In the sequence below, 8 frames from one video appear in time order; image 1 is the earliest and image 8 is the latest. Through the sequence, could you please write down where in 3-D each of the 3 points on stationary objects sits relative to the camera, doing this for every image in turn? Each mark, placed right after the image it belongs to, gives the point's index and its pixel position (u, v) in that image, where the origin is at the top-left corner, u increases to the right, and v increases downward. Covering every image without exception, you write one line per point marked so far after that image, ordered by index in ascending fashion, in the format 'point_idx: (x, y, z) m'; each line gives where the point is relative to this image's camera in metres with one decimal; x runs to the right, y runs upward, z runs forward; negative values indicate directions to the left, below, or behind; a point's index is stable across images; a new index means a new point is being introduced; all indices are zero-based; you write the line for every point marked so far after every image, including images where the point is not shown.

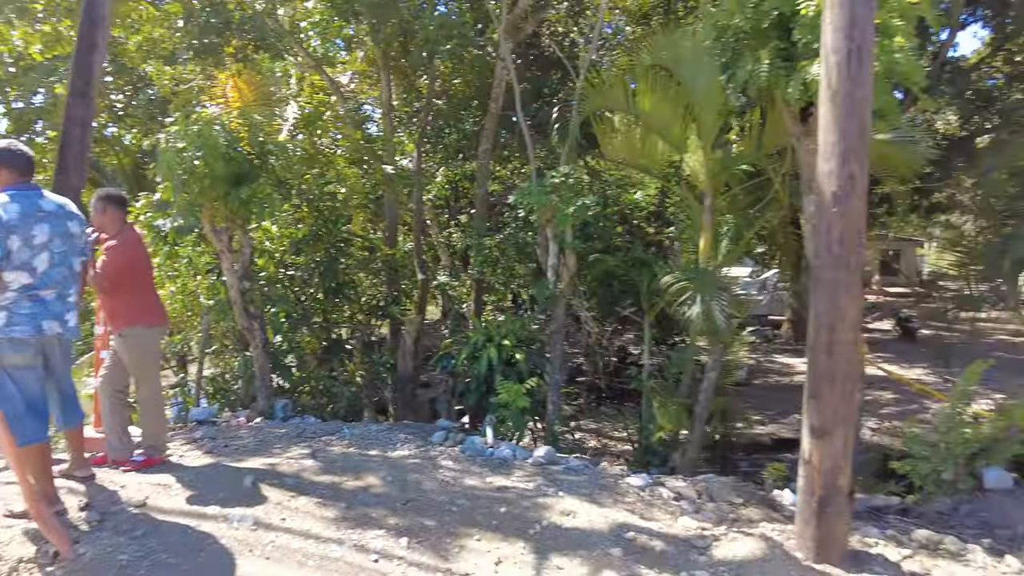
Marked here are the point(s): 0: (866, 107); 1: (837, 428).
0: (+1.6, +0.8, +3.1) m
1: (+1.6, -0.7, +3.2) m
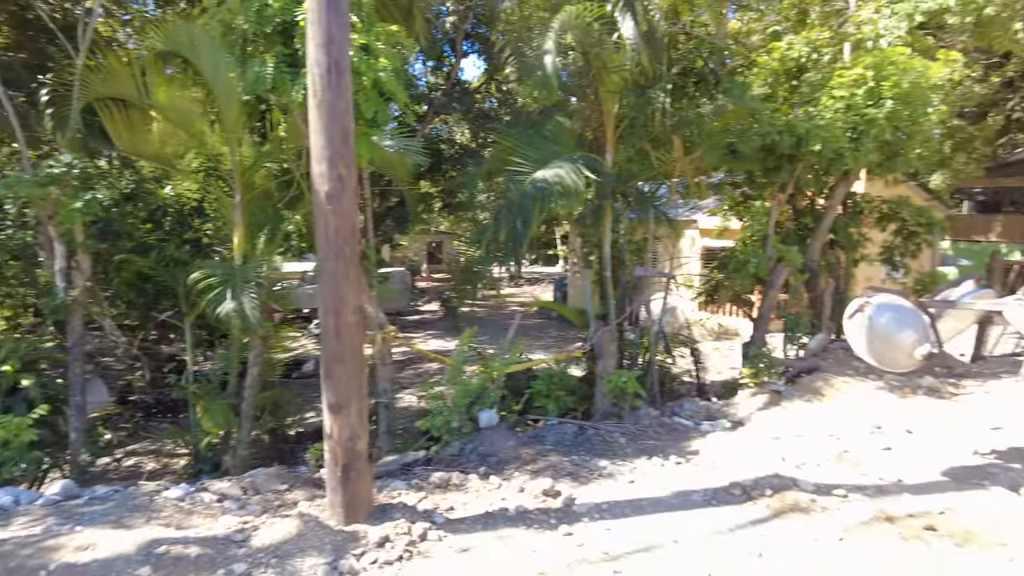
0: (-0.9, +0.9, +3.5) m
1: (-0.9, -0.6, +3.7) m
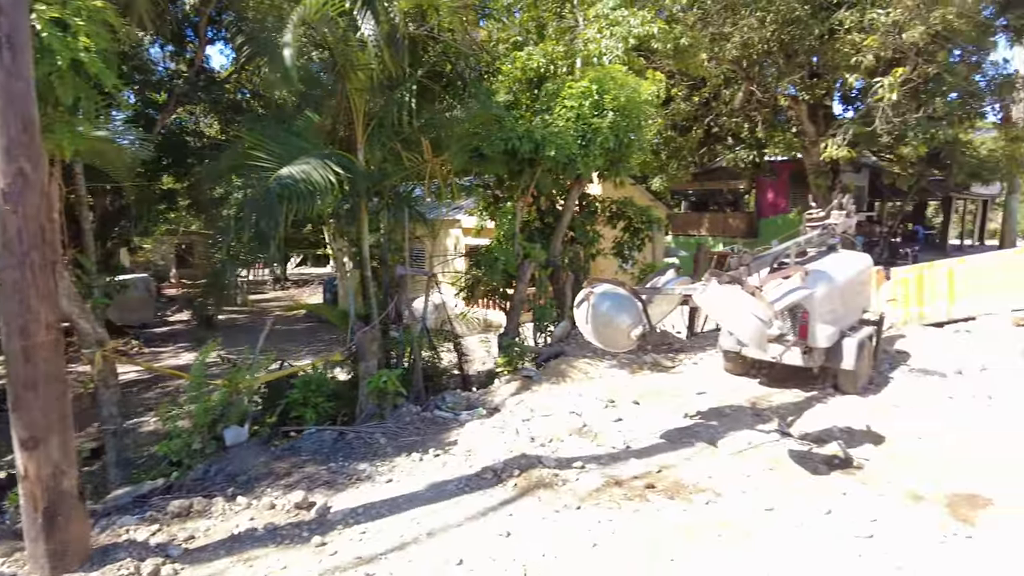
0: (-2.2, +0.8, +3.0) m
1: (-2.2, -0.7, +3.2) m
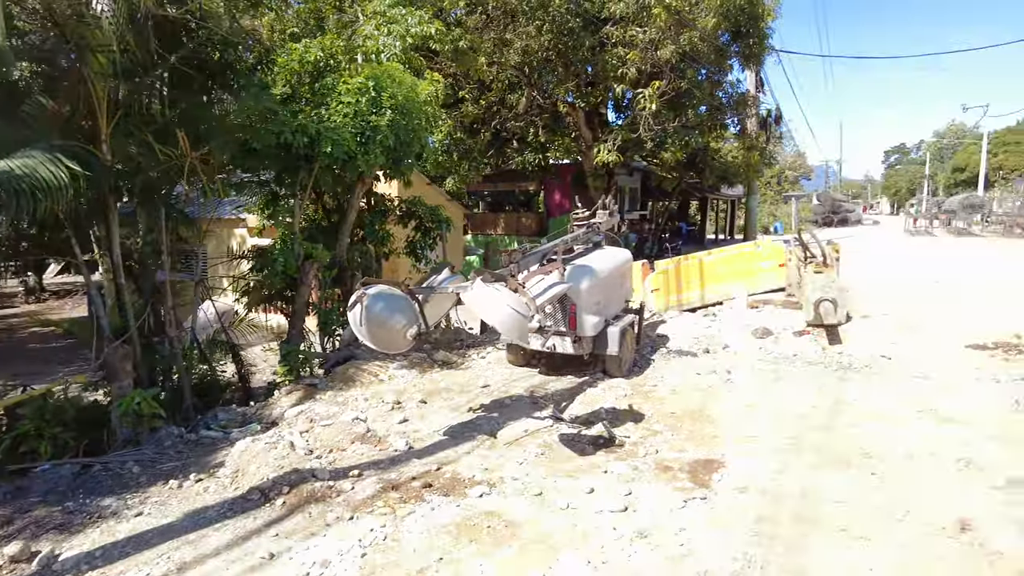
0: (-3.2, +0.7, +2.2) m
1: (-3.1, -0.8, +2.3) m
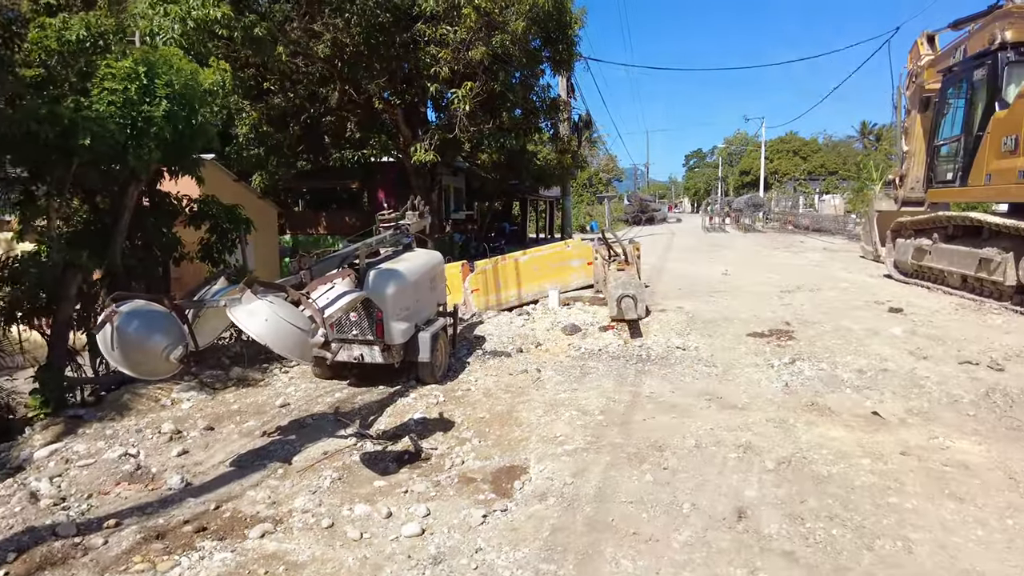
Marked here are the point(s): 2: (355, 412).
0: (-3.8, +0.6, +1.1) m
1: (-3.8, -0.9, +1.2) m
2: (-1.3, -1.0, +5.4) m
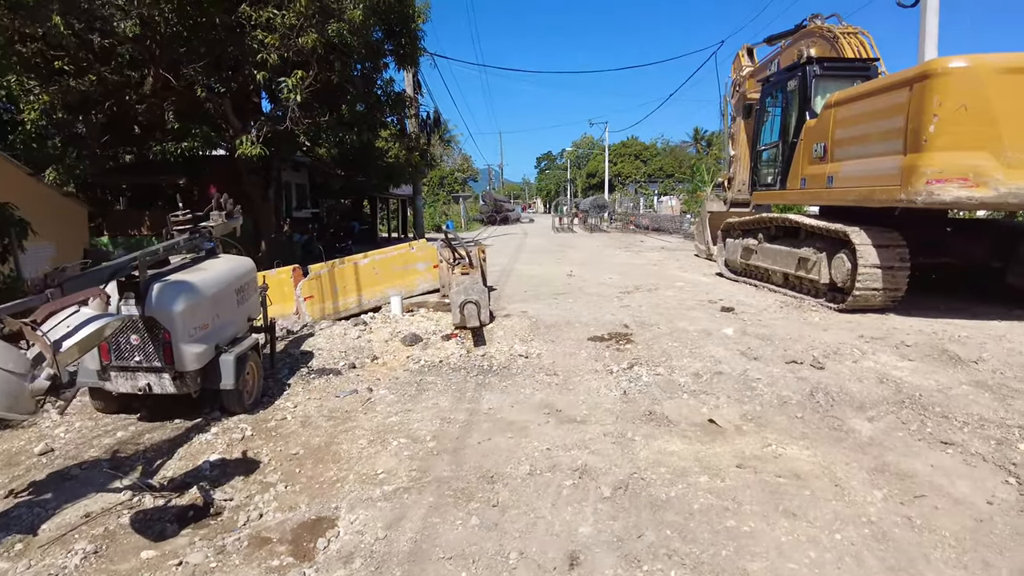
0: (-4.1, +0.4, -0.3) m
1: (-4.1, -1.1, -0.1) m
2: (-2.5, -1.1, +4.5) m
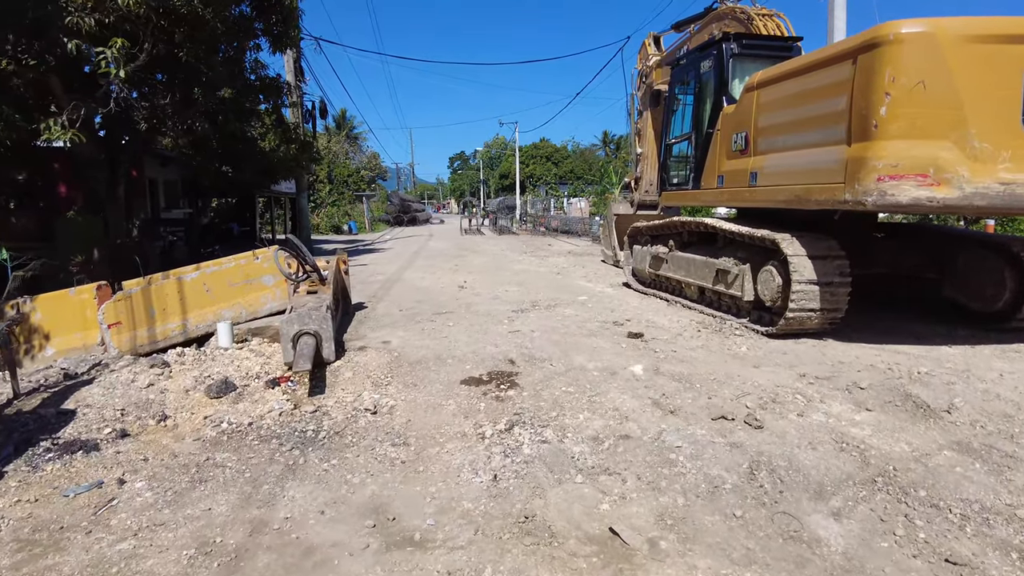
0: (-4.4, +0.1, -2.5) m
1: (-4.3, -1.4, -2.3) m
2: (-3.4, -1.4, +2.4) m
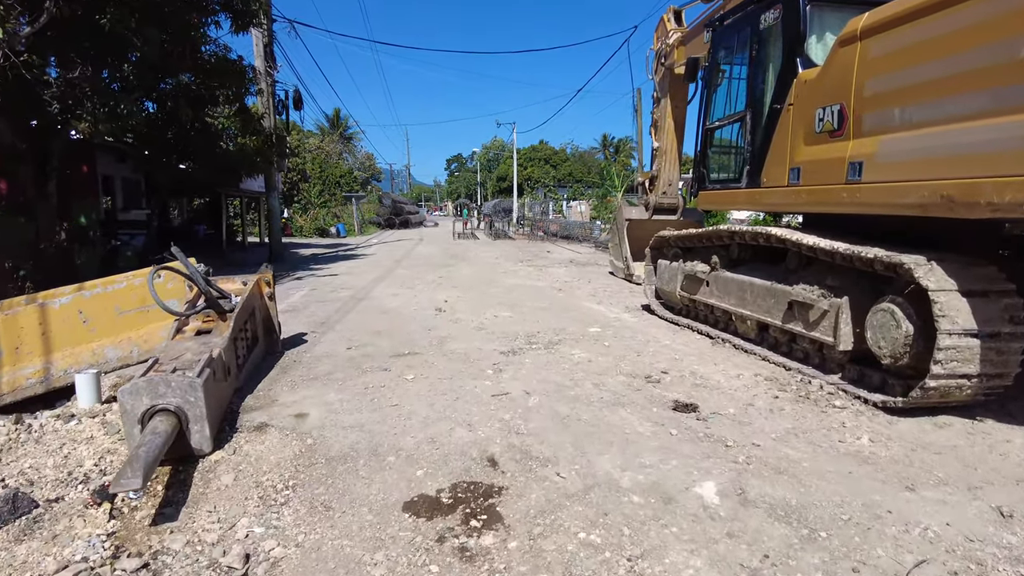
0: (-4.4, -0.1, -4.7) m
1: (-4.4, -1.6, -4.5) m
2: (-3.4, -1.6, +0.2) m
